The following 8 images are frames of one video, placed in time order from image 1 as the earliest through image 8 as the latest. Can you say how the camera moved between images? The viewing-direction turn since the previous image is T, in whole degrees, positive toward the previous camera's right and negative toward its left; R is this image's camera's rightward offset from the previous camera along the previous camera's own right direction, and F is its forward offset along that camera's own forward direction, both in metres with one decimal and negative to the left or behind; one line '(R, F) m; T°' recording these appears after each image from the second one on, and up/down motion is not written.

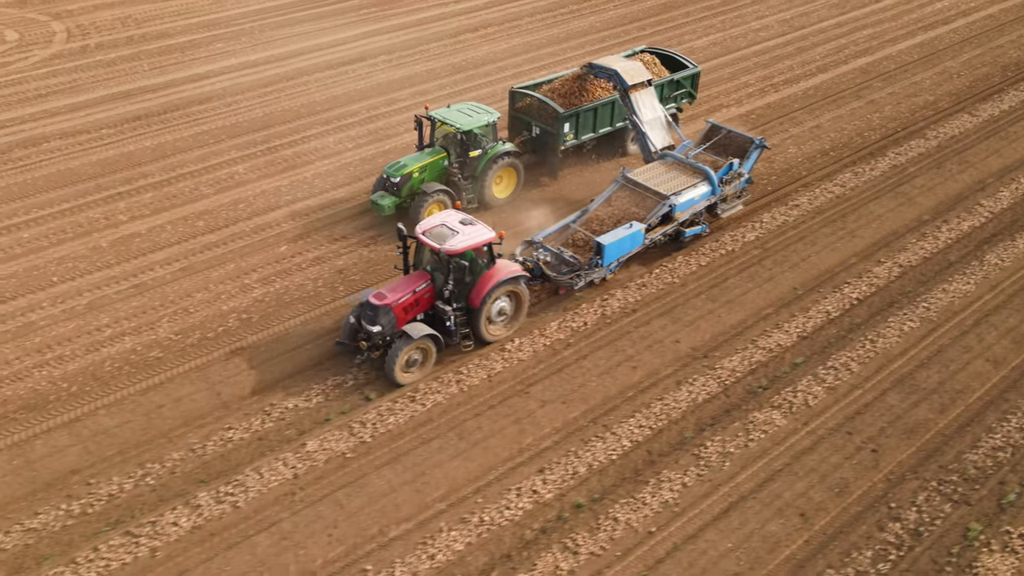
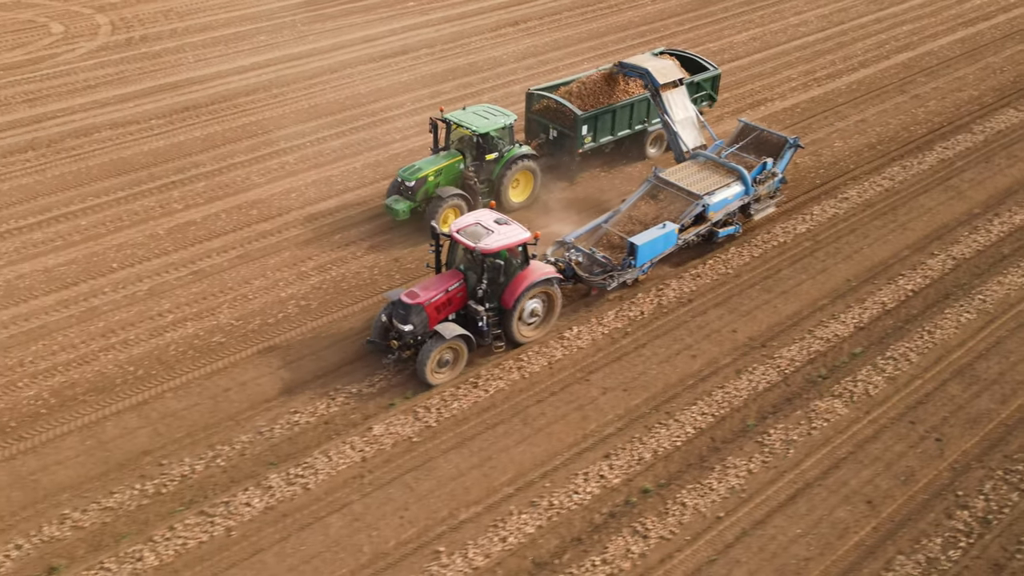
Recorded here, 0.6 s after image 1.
(-0.6, -0.1) m; -1°
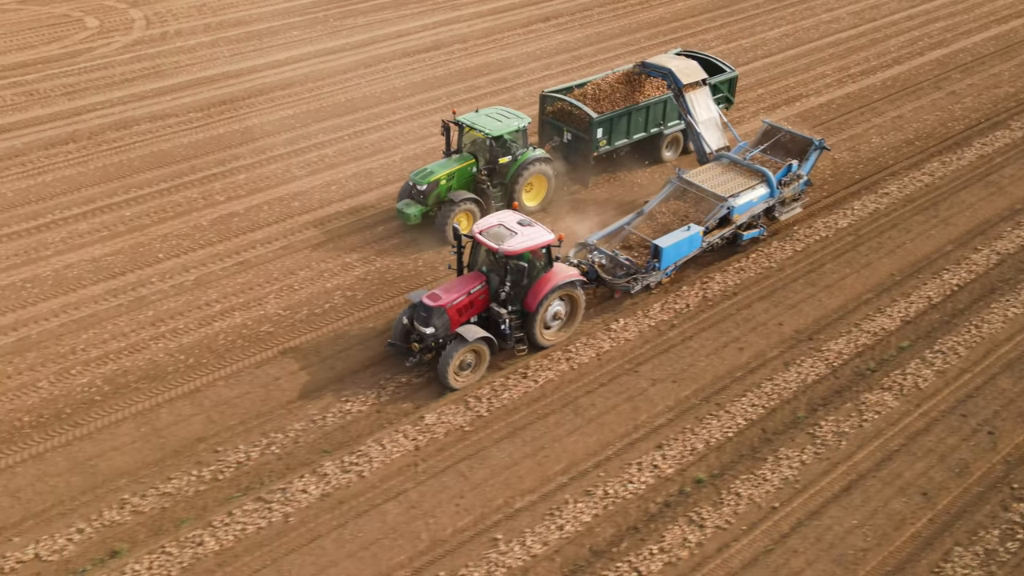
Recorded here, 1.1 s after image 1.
(-0.4, 0.0) m; -1°
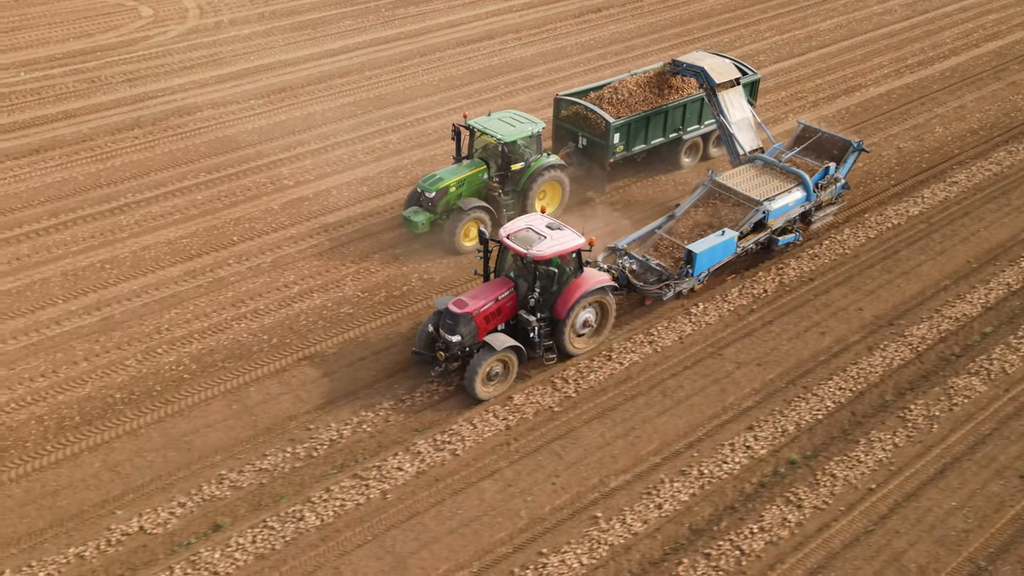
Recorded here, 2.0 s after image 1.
(-0.8, 0.0) m; -1°
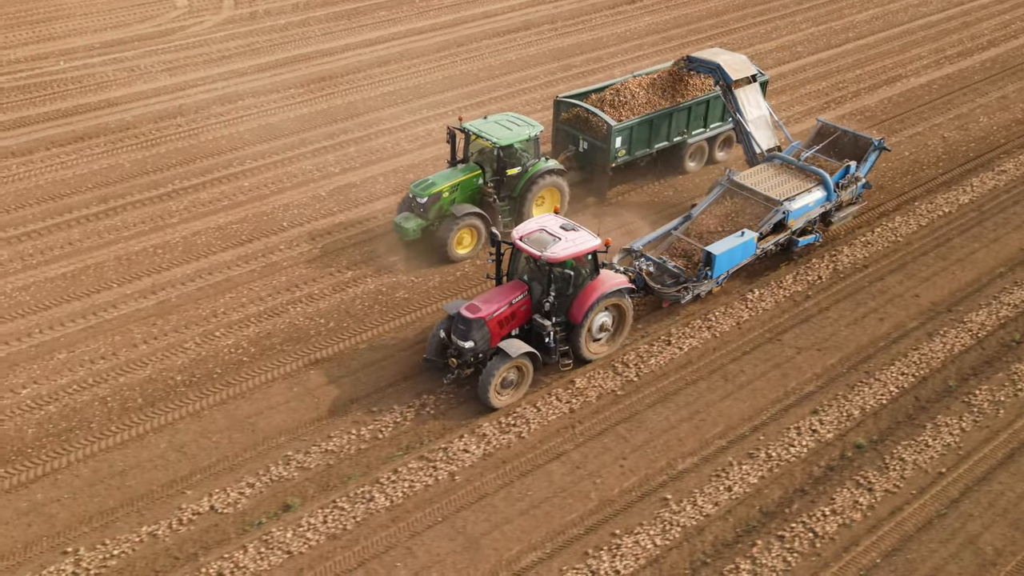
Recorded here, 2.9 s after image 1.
(-0.6, 0.0) m; 0°
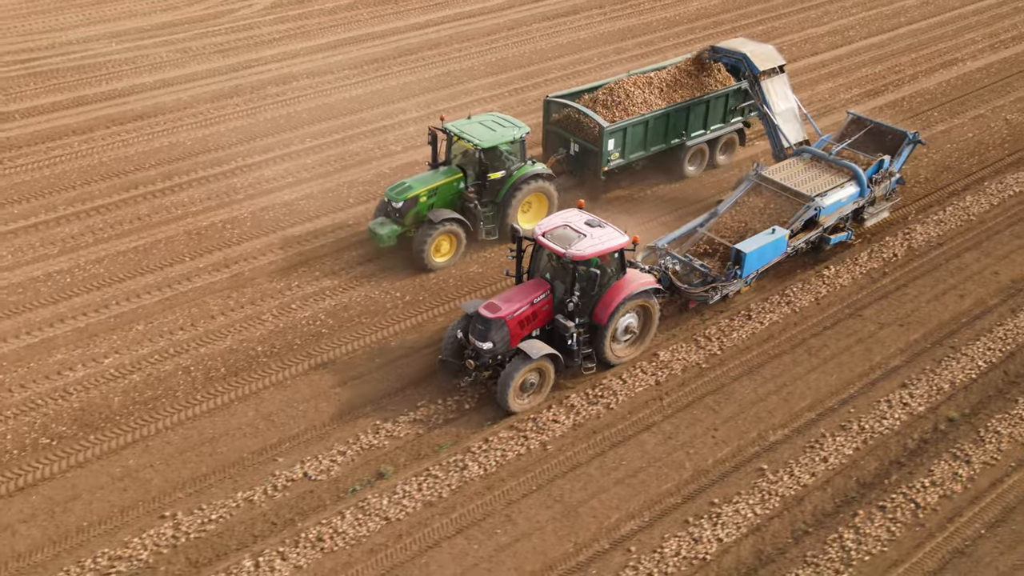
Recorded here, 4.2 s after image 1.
(-0.8, +0.1) m; -1°
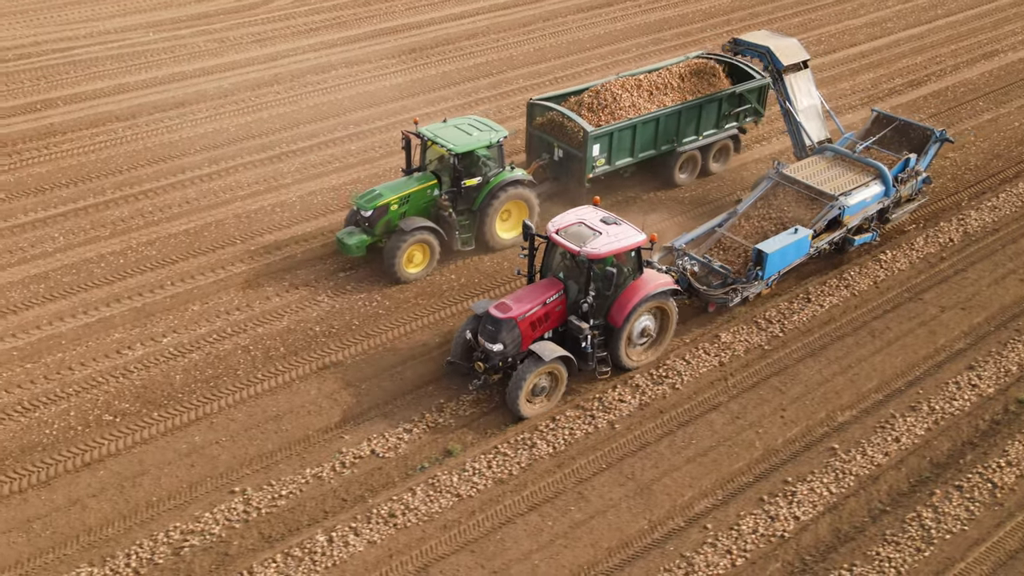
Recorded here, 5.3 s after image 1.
(-0.6, +0.1) m; 0°
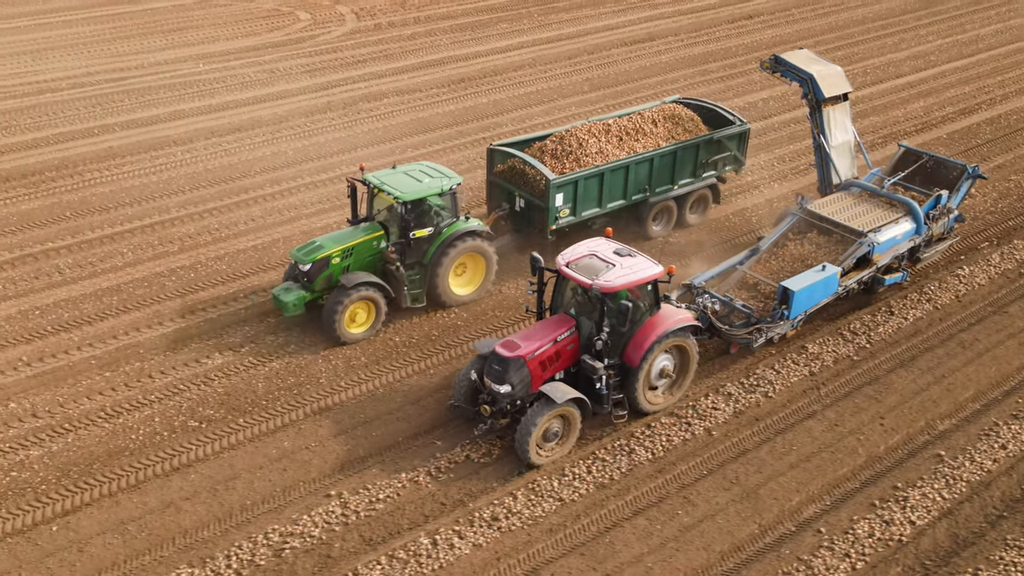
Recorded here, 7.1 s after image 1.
(-0.8, +0.2) m; 0°
